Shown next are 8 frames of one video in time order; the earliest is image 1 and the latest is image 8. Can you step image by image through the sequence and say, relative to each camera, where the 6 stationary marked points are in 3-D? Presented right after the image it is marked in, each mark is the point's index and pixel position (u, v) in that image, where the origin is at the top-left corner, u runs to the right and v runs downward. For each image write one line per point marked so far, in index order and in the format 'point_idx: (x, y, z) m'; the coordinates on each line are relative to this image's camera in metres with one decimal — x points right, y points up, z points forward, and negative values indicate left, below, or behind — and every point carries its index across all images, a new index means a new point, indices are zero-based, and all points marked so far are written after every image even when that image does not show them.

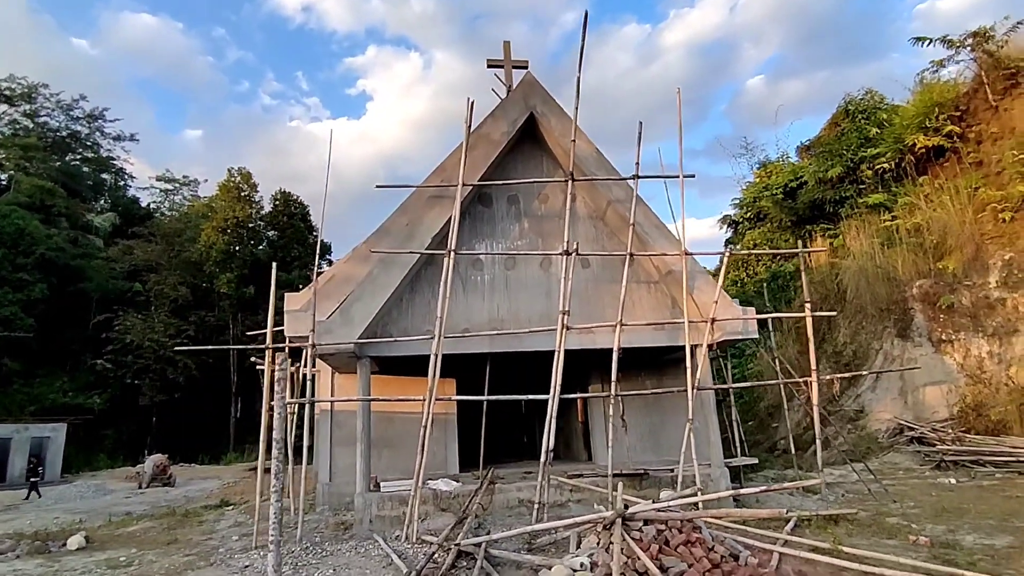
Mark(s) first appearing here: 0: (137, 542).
0: (-5.3, -3.6, +8.0) m
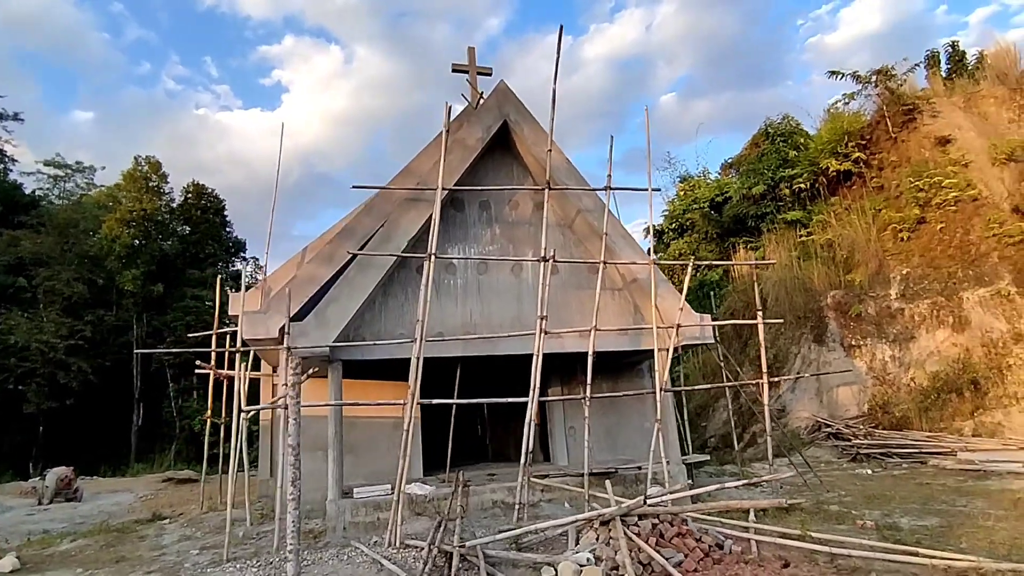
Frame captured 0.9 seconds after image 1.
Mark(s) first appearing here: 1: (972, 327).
0: (-5.6, -3.6, +7.3) m
1: (+10.7, -0.9, +13.2) m
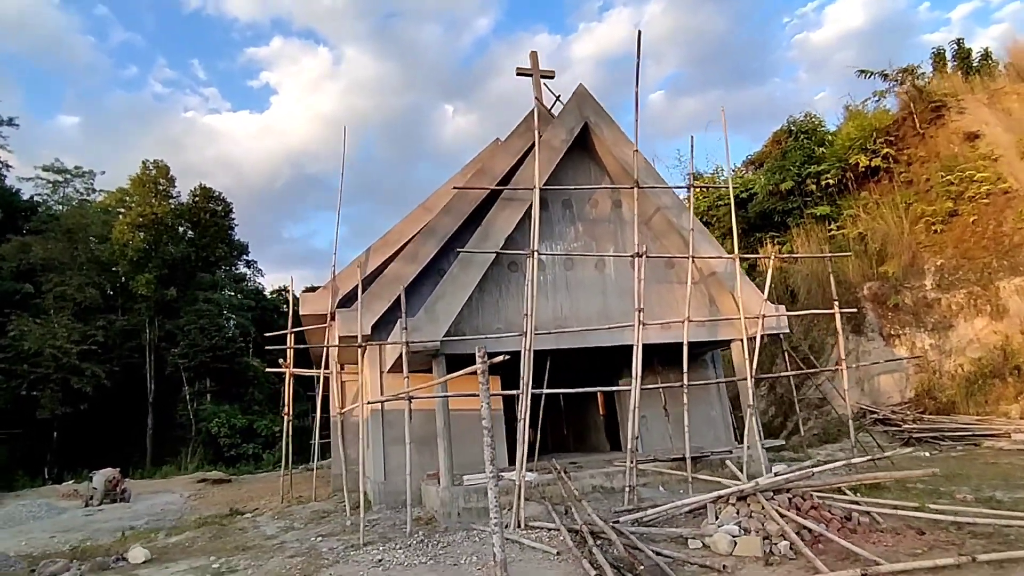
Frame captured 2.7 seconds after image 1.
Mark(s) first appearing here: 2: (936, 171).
0: (-4.2, -3.5, +7.6) m
1: (+12.1, -0.6, +13.6) m
2: (+12.5, +3.5, +16.6) m
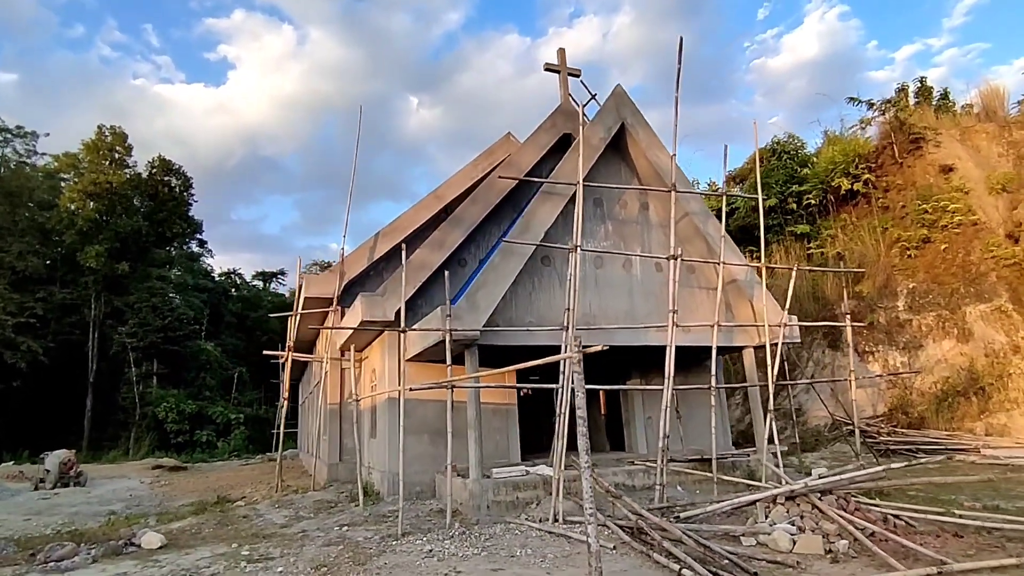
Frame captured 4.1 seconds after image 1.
0: (-3.8, -3.2, +7.2) m
1: (+12.0, -1.3, +14.6) m
2: (+12.4, +2.8, +17.6) m
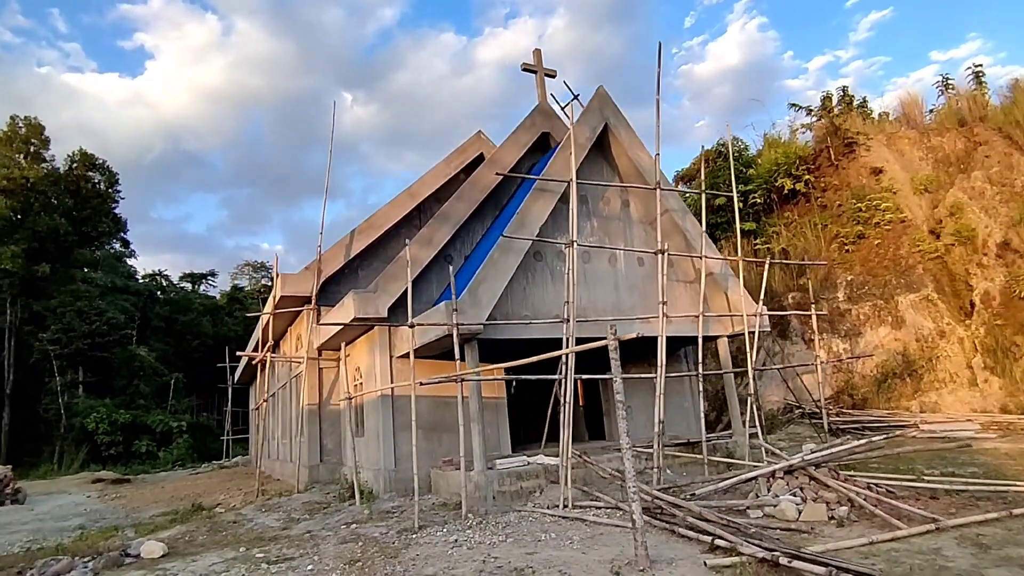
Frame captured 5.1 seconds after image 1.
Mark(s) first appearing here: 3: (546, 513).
0: (-3.7, -3.2, +7.0) m
1: (+11.2, -1.1, +16.0) m
2: (+11.3, +3.0, +19.0) m
3: (+0.4, -2.7, +6.9) m
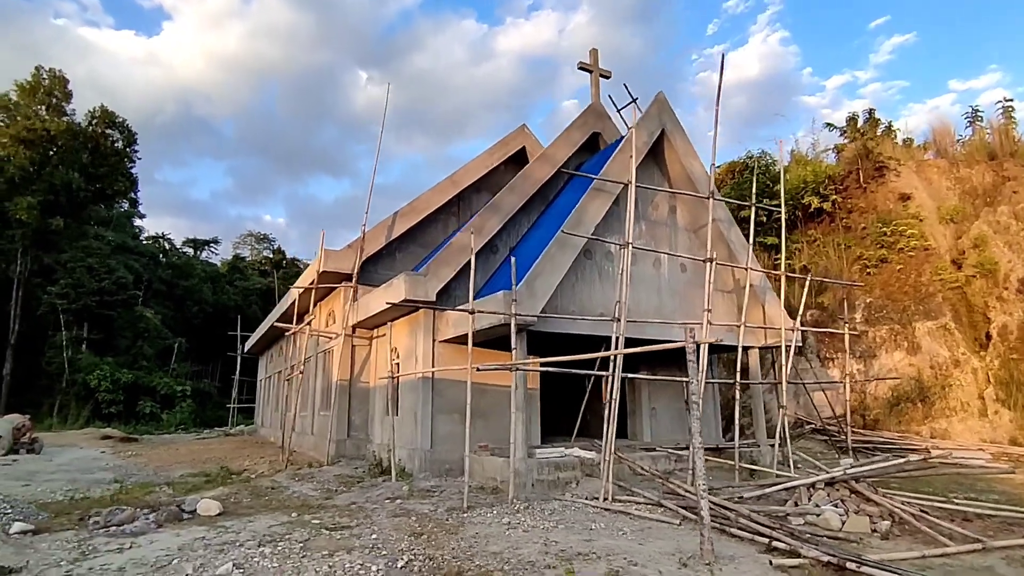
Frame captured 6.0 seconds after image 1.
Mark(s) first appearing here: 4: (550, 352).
0: (-3.2, -2.8, +7.1) m
1: (+11.8, -1.8, +16.3) m
2: (+12.2, +2.3, +19.2) m
3: (+0.9, -2.7, +7.1) m
4: (+0.7, -1.2, +10.2) m
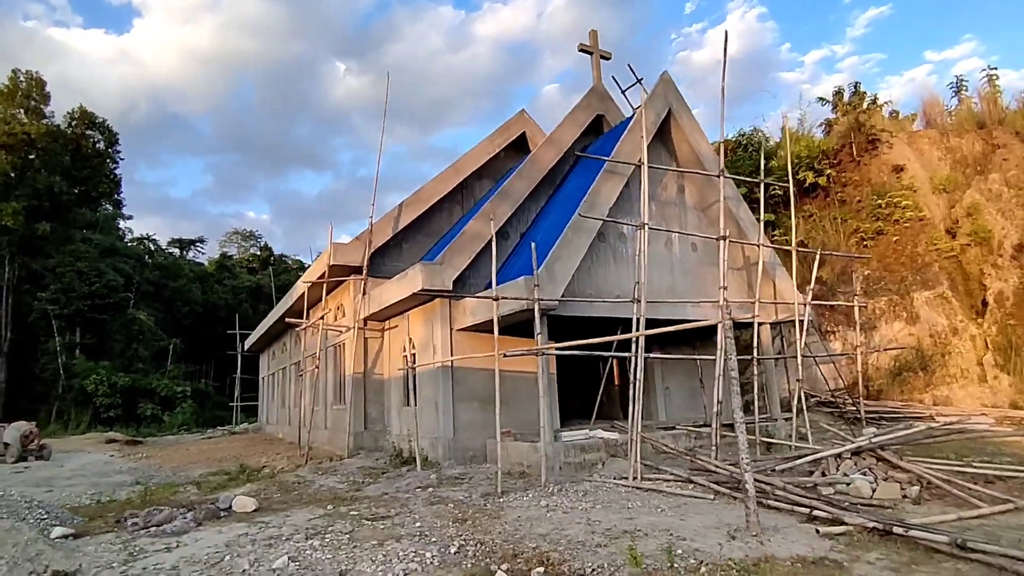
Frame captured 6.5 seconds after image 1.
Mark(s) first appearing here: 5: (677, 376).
0: (-2.8, -2.7, +7.2) m
1: (+12.0, -1.0, +16.5) m
2: (+12.2, +3.2, +19.4) m
3: (+1.3, -2.5, +7.2) m
4: (+1.0, -0.9, +10.2) m
5: (+3.4, -1.8, +11.5) m
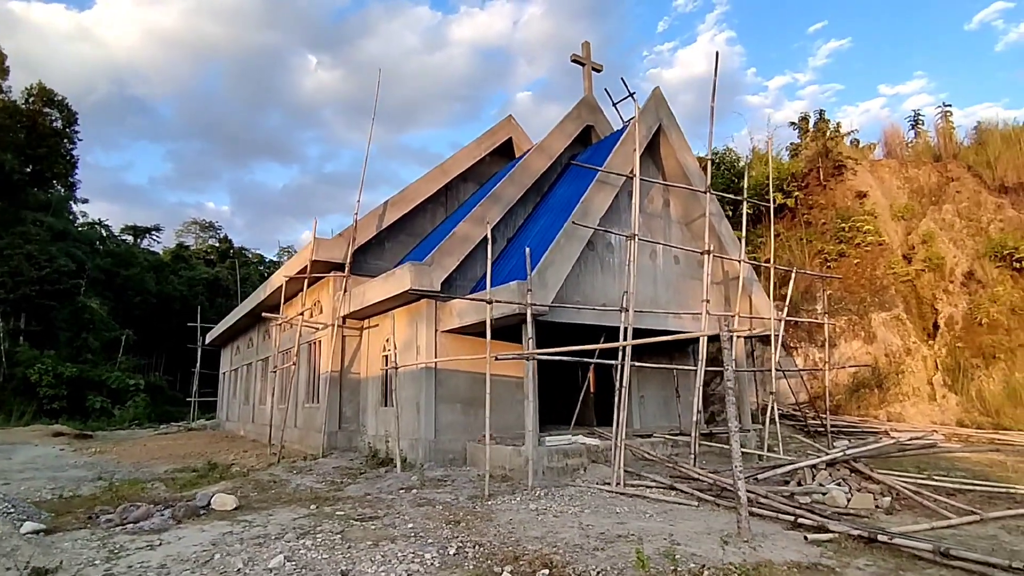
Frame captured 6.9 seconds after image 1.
0: (-2.9, -2.6, +7.0) m
1: (+11.3, -1.6, +17.3) m
2: (+11.4, +2.5, +20.2) m
3: (+1.2, -2.6, +7.3) m
4: (+0.7, -1.0, +10.3) m
5: (+3.0, -2.0, +11.7) m
